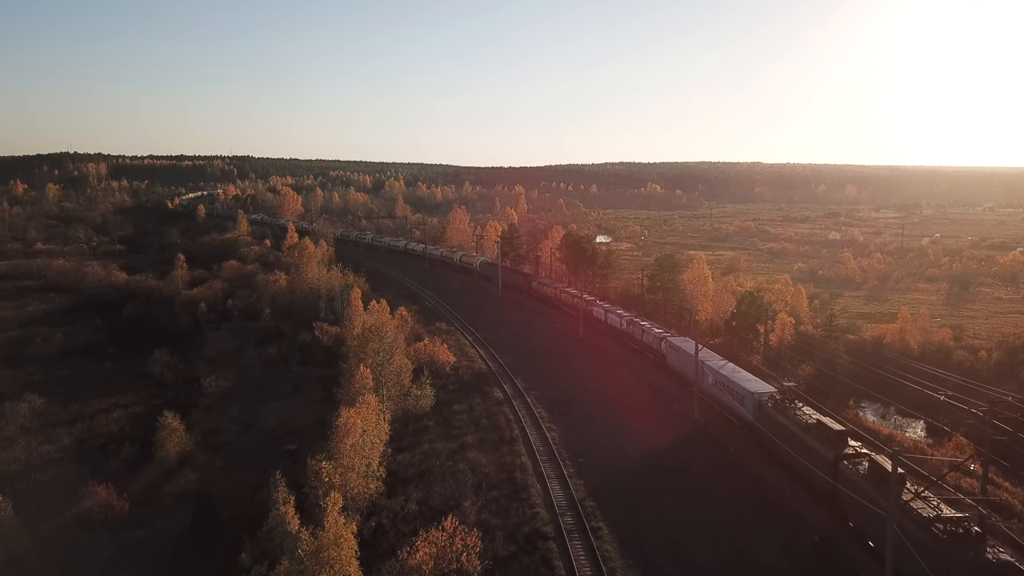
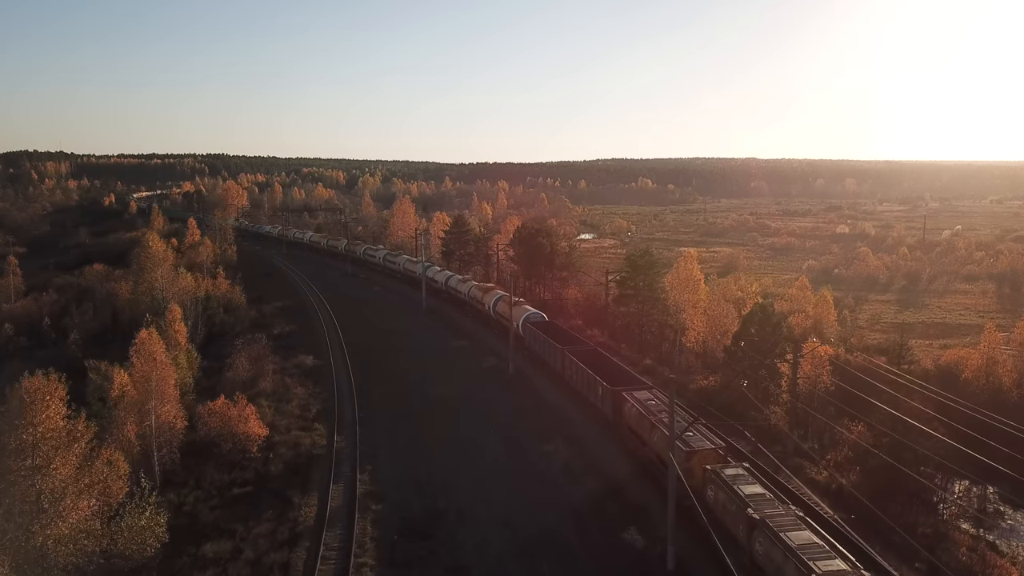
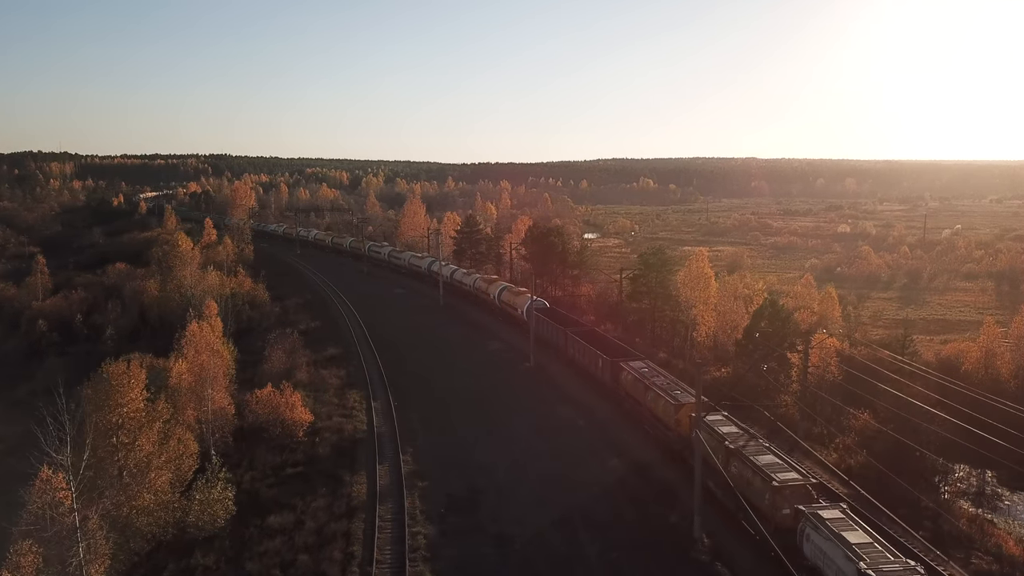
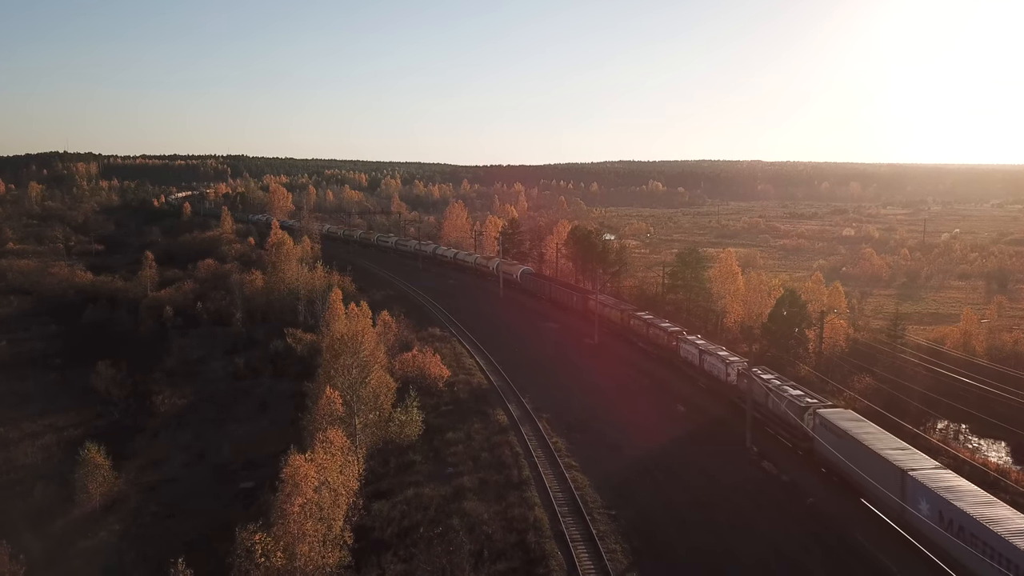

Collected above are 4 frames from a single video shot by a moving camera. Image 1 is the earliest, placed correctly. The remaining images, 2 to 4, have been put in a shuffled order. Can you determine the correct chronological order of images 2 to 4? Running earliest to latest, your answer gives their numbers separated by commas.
4, 3, 2
